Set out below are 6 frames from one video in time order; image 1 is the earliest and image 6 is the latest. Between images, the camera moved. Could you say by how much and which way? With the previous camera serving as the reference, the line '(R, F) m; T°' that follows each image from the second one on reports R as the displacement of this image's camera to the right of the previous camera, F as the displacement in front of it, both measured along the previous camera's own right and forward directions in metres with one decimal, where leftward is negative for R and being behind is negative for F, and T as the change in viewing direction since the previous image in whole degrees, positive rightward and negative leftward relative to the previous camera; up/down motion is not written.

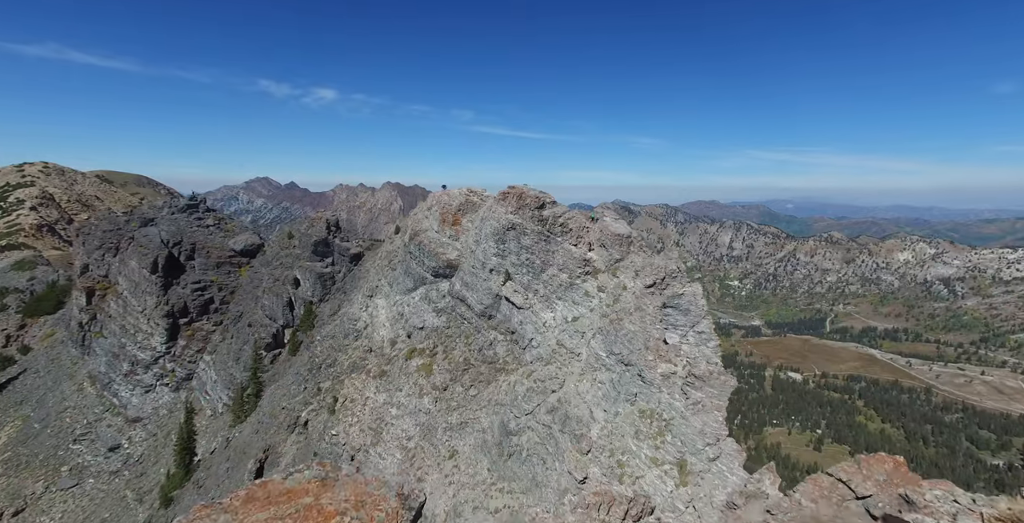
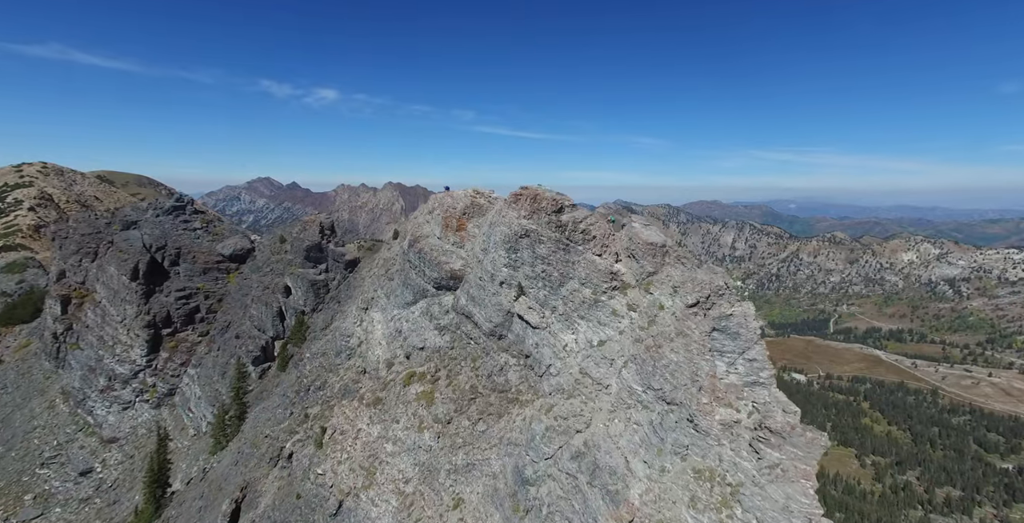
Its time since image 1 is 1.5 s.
(-1.2, +7.1) m; 0°
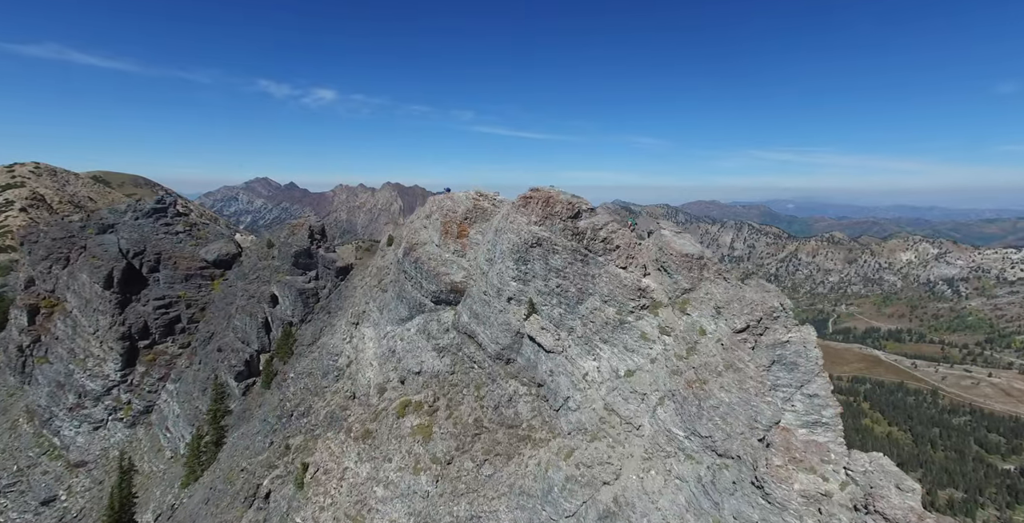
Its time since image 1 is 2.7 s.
(-1.0, +6.3) m; 0°
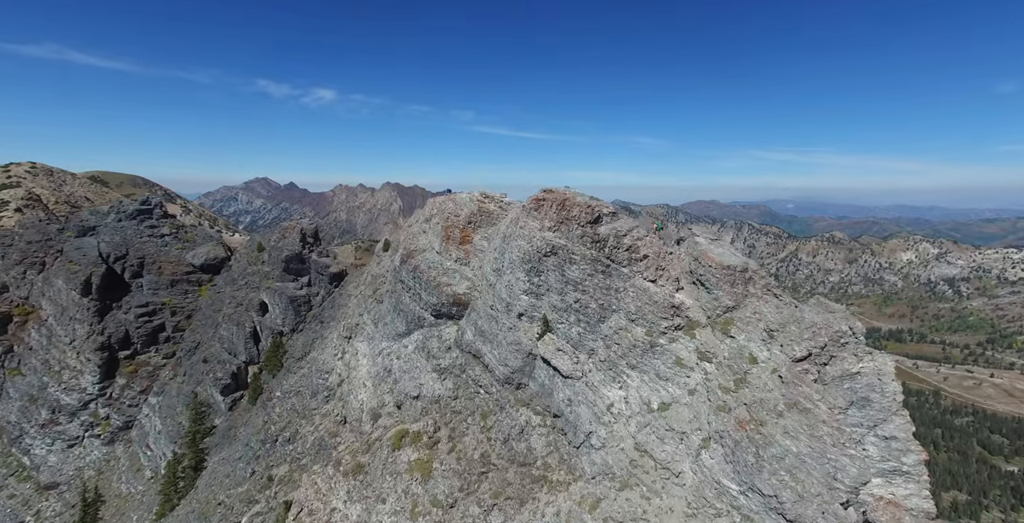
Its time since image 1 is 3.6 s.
(-0.9, +5.1) m; 0°
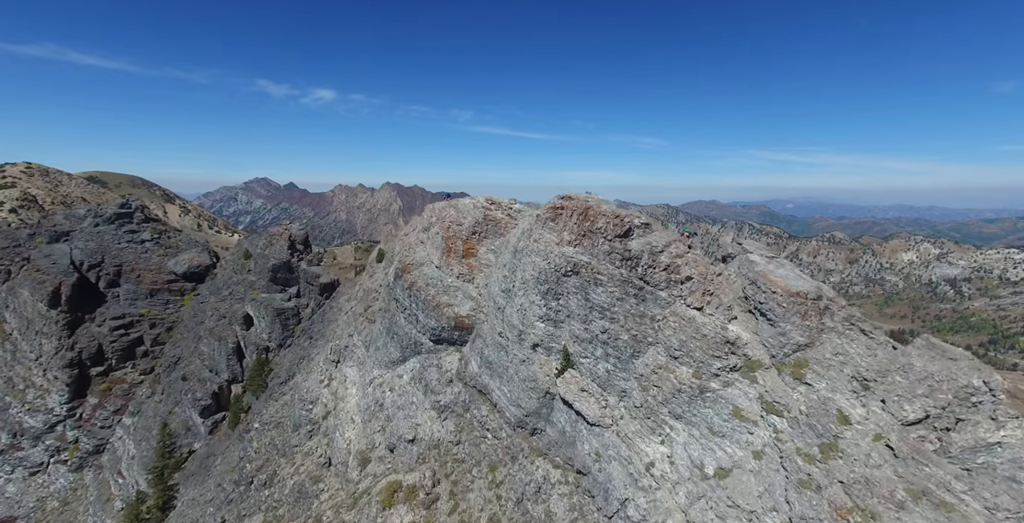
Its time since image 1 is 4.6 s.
(-0.9, +6.1) m; 0°
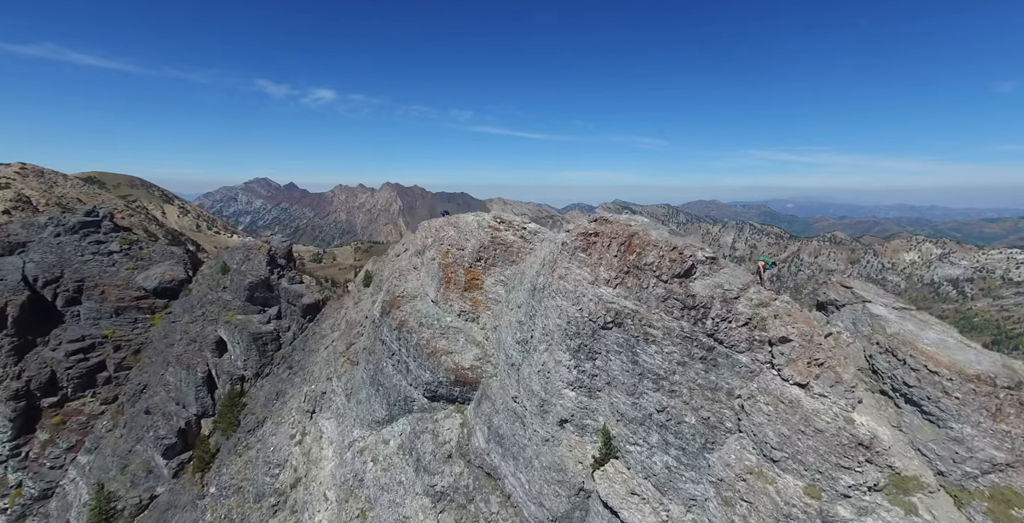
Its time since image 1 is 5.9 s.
(-1.0, +8.3) m; 0°
